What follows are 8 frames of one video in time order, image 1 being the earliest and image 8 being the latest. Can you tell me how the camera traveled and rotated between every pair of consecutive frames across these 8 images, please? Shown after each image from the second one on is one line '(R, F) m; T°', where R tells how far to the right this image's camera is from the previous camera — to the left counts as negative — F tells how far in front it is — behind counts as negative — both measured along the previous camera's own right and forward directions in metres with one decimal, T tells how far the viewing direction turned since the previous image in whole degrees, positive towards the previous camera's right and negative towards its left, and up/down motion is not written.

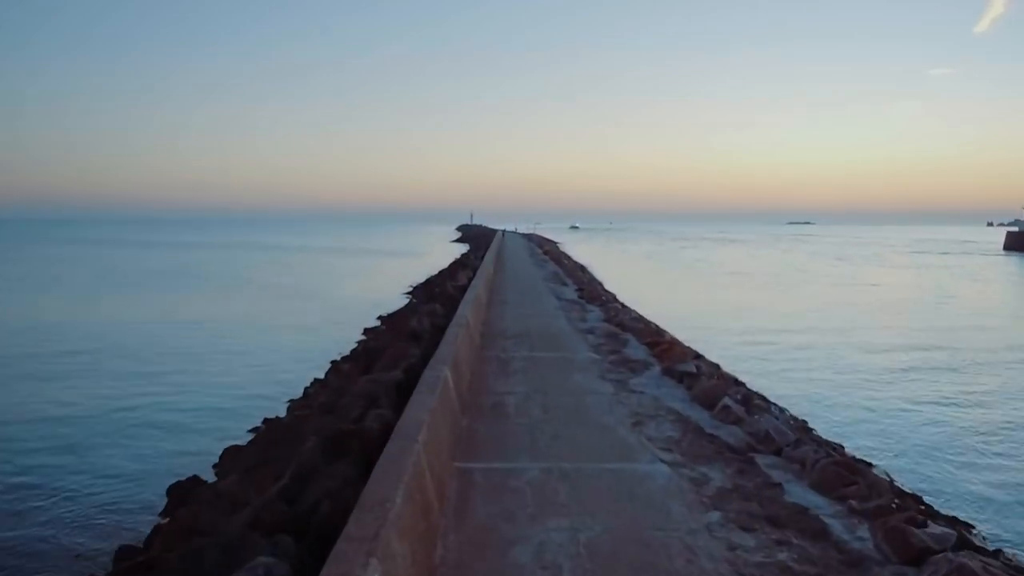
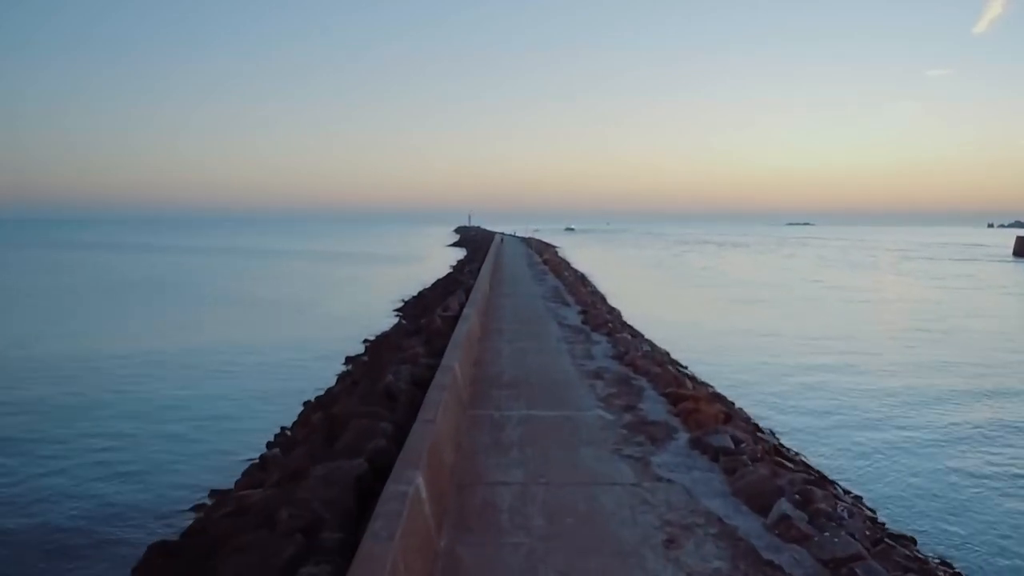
(0.0, +0.9) m; 0°
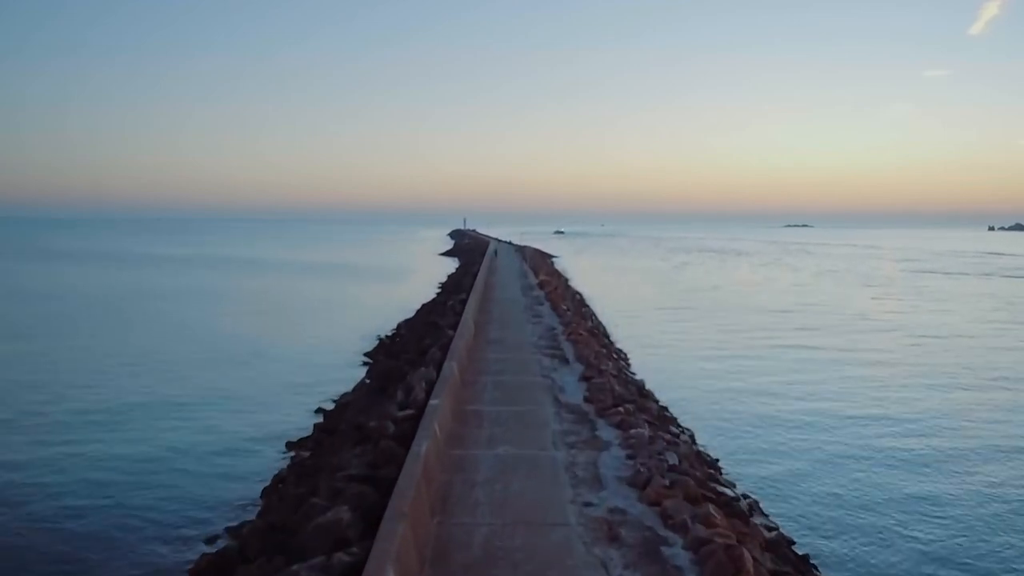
(+0.1, +1.9) m; 0°
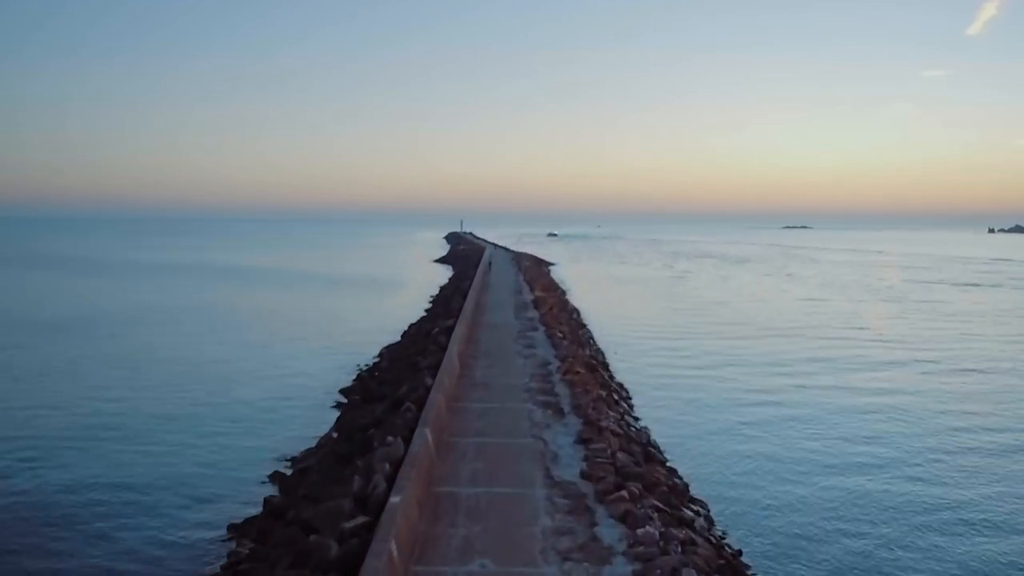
(+0.1, +1.1) m; 0°
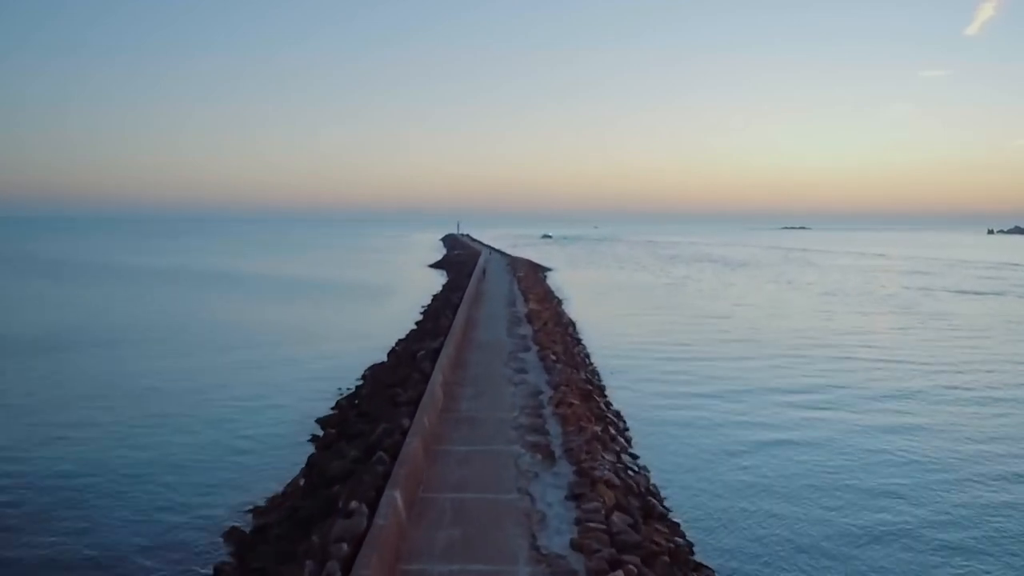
(+0.1, +0.7) m; 0°
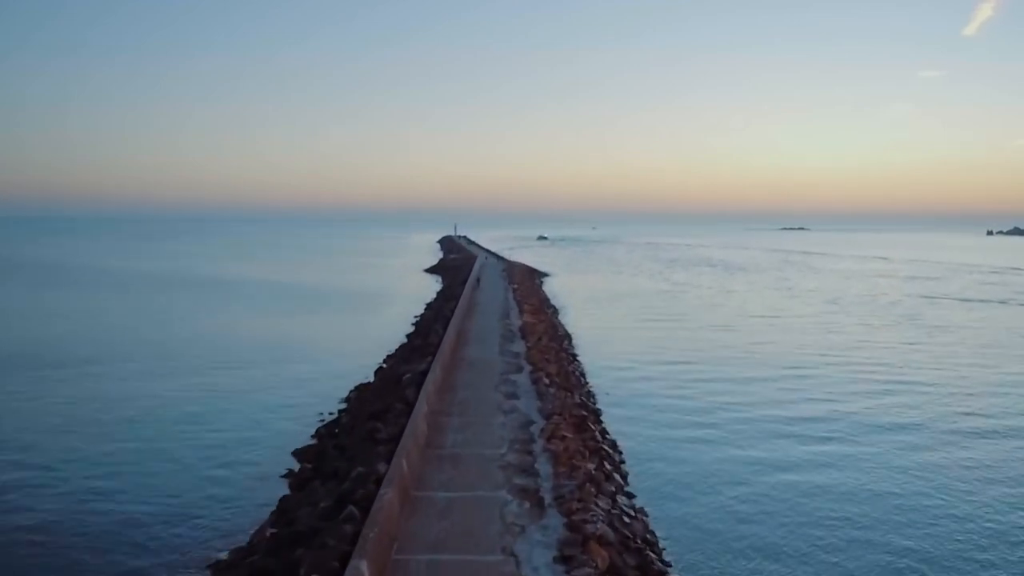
(+0.1, +0.6) m; 0°
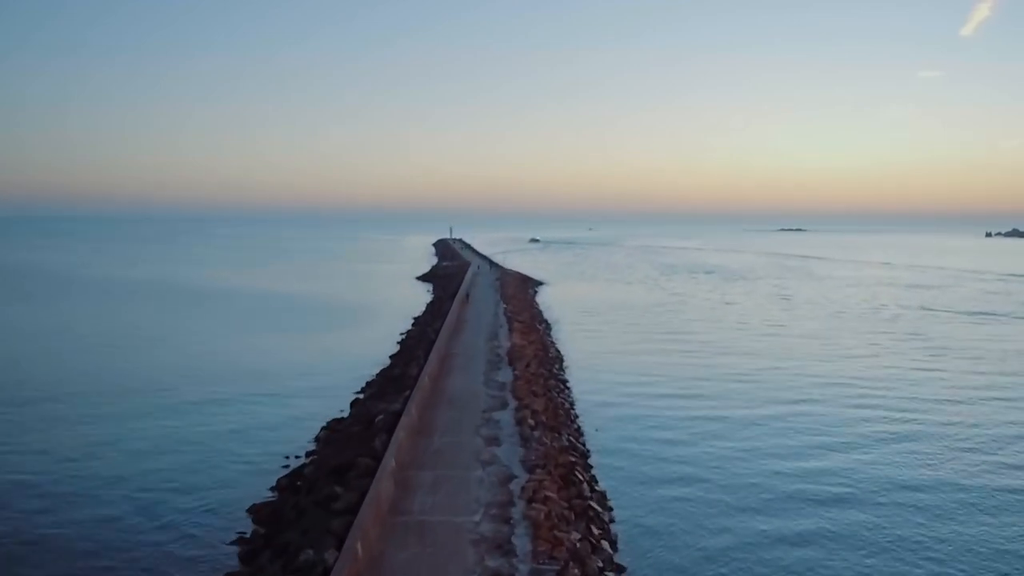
(+0.2, +0.9) m; 0°
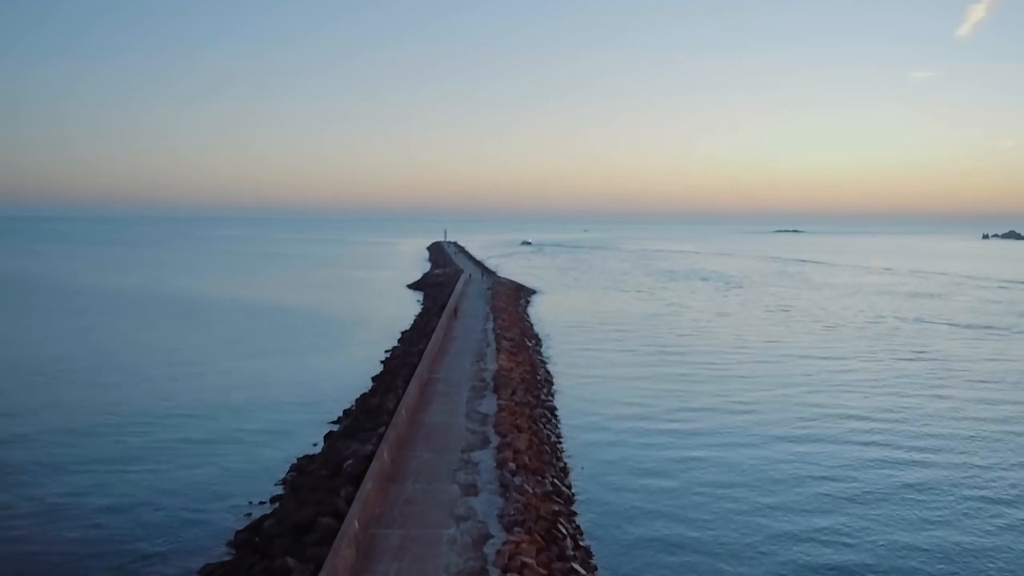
(+0.2, +0.7) m; 0°
